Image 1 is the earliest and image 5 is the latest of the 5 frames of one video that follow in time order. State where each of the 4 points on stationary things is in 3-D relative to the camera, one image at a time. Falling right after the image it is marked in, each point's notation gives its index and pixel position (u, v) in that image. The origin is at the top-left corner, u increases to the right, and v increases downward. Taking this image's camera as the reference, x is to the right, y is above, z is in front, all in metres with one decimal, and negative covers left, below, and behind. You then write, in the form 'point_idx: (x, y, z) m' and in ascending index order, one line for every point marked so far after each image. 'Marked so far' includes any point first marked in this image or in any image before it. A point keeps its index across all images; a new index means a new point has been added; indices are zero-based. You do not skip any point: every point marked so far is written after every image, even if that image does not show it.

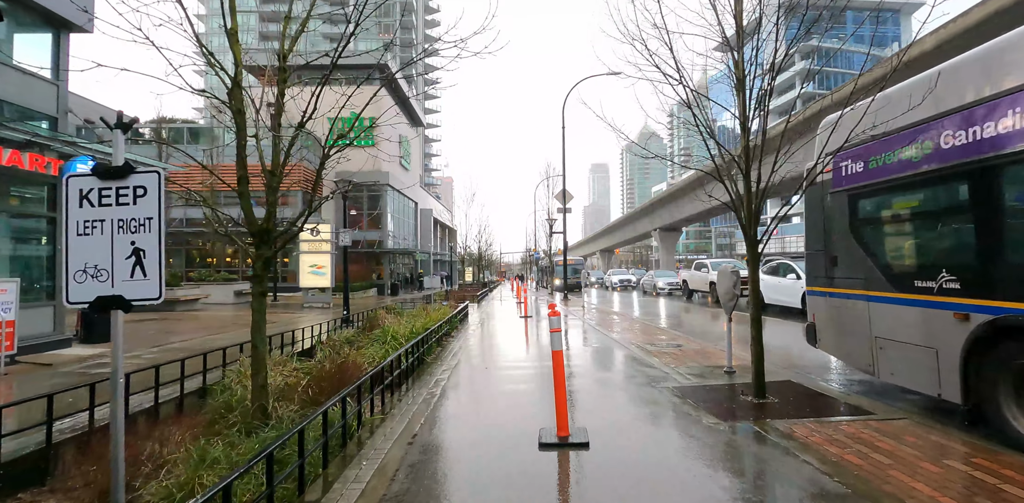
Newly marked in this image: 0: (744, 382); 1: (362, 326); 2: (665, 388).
0: (+2.9, -1.7, +5.8) m
1: (-3.8, -1.9, +11.5) m
2: (+1.9, -1.7, +5.8) m
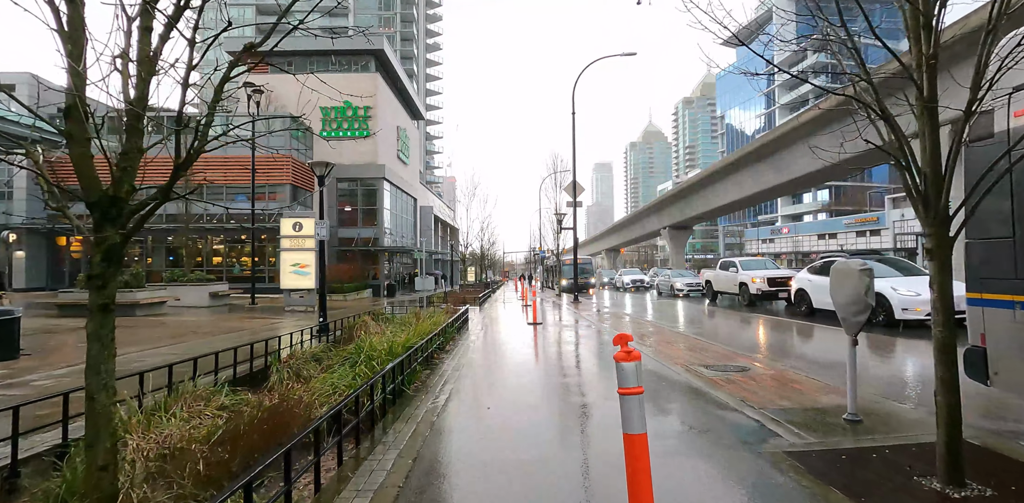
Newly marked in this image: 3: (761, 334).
0: (+3.1, -1.6, +3.7) m
1: (-3.7, -1.8, +9.5) m
2: (+2.1, -1.6, +3.7) m
3: (+7.3, -2.4, +13.7) m
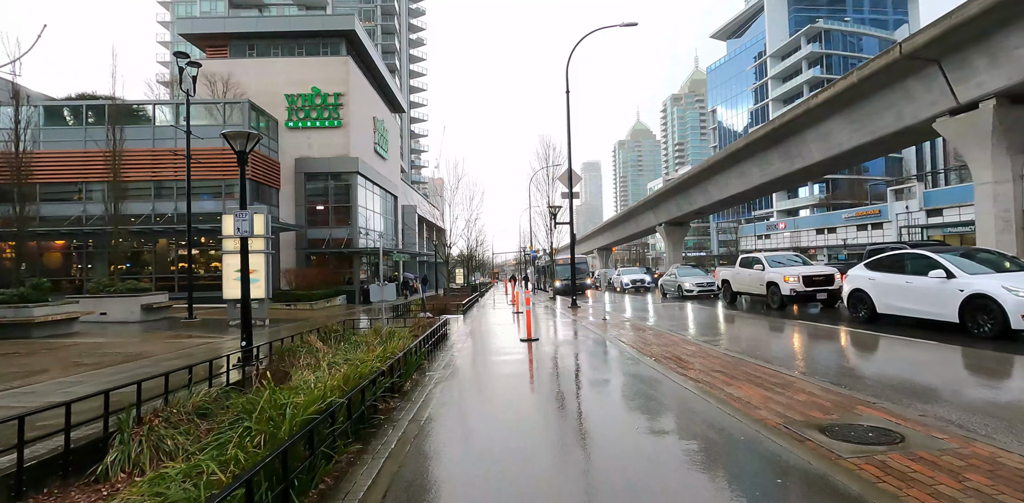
0: (+3.0, -1.4, +1.1) m
1: (-3.8, -1.8, +6.7) m
2: (+2.0, -1.5, +1.1) m
3: (+7.0, -2.2, +11.2) m
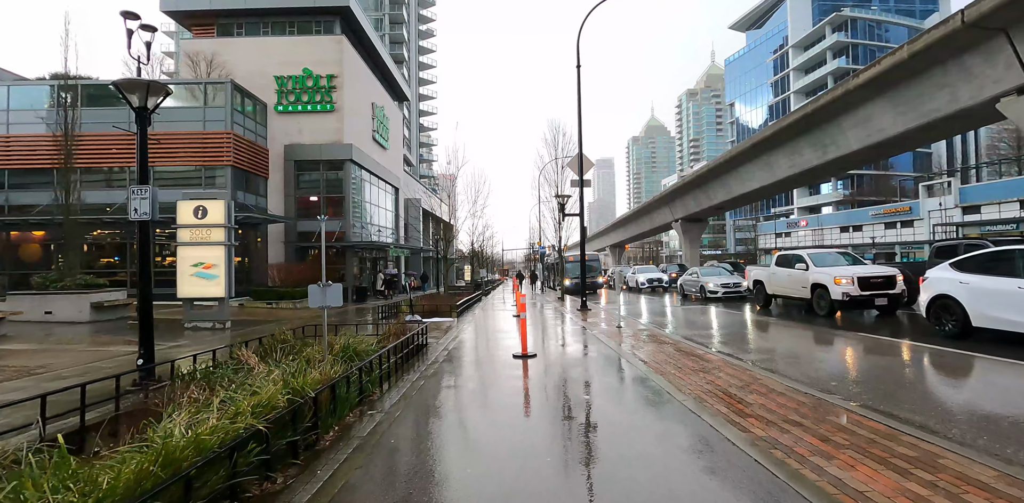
0: (+2.6, -1.4, -1.0) m
1: (-4.1, -1.7, +4.8) m
2: (+1.6, -1.5, -1.0) m
3: (+6.8, -2.2, +9.0) m
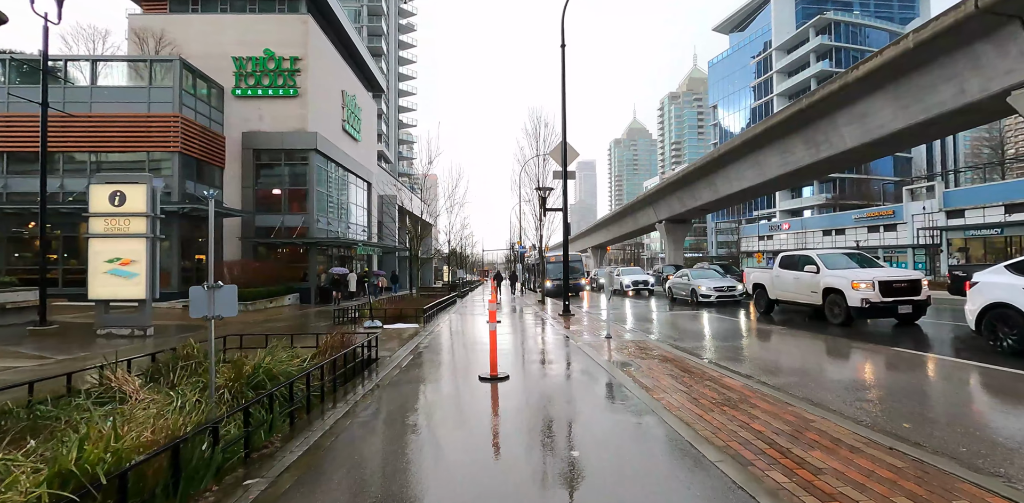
0: (+2.5, -1.3, -2.5) m
1: (-4.4, -1.5, +3.0) m
2: (+1.5, -1.4, -2.6) m
3: (+6.3, -2.1, +7.6) m
